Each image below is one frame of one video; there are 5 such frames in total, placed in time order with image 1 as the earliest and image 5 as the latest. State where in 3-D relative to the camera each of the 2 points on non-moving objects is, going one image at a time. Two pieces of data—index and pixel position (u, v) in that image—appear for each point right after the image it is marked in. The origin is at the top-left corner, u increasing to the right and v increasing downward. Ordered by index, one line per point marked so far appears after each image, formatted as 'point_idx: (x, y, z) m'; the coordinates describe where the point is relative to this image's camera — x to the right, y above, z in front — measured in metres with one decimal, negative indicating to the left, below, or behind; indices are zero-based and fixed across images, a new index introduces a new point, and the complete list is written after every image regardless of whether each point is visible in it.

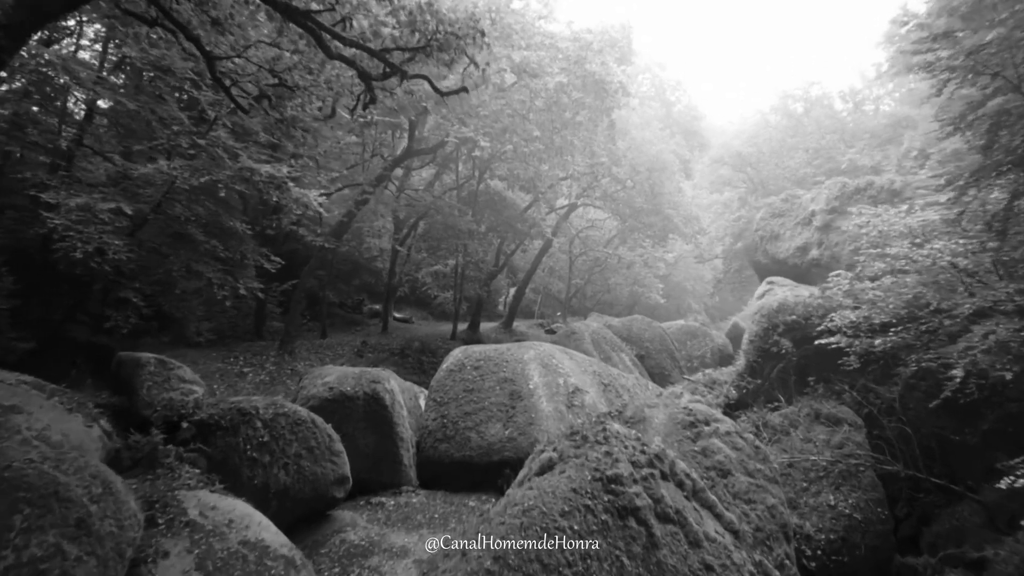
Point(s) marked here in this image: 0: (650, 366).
0: (+2.9, -1.6, +18.0) m
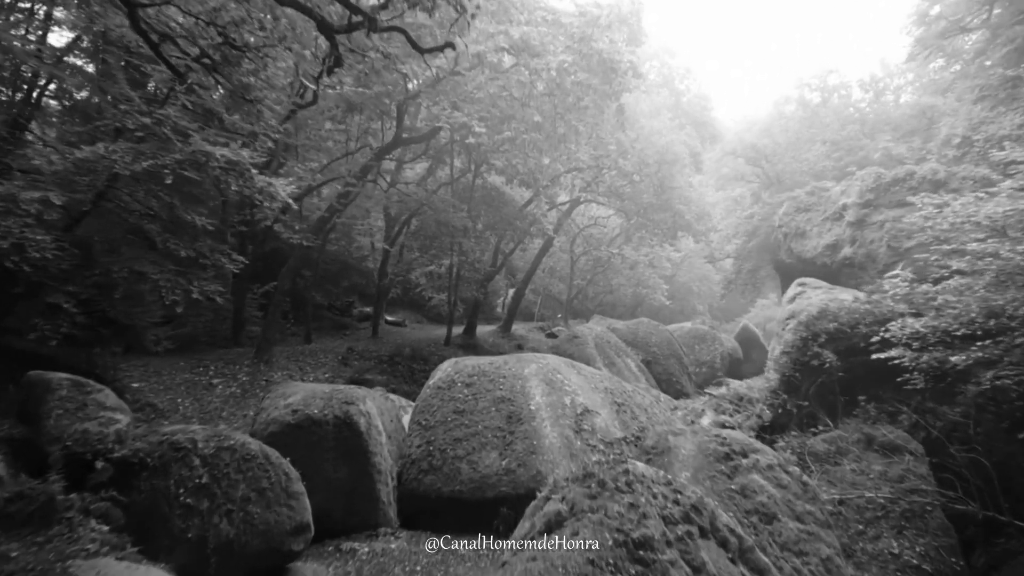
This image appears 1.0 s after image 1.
0: (+2.9, -1.7, +17.0) m
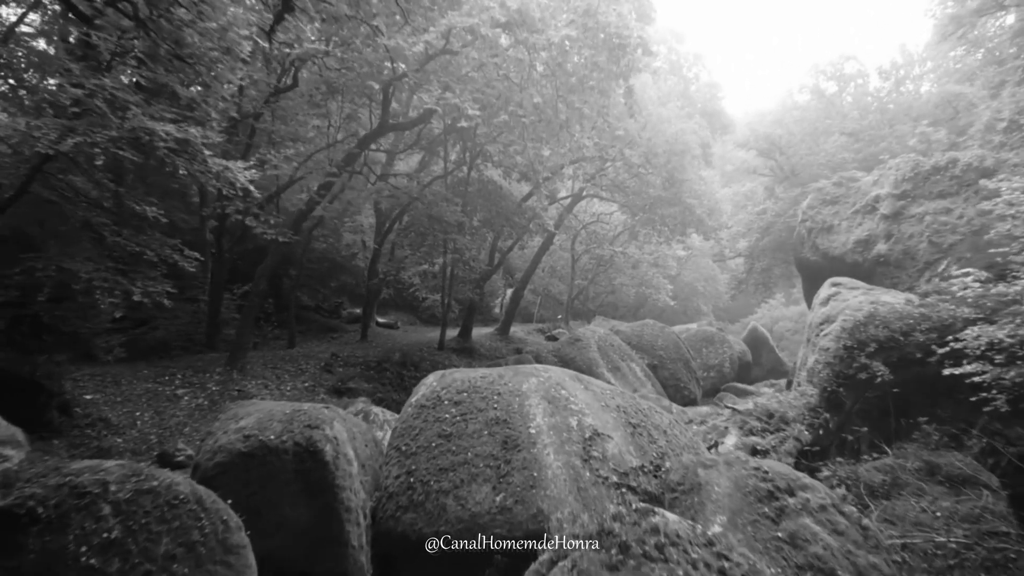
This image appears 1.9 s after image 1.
0: (+2.8, -1.7, +16.0) m
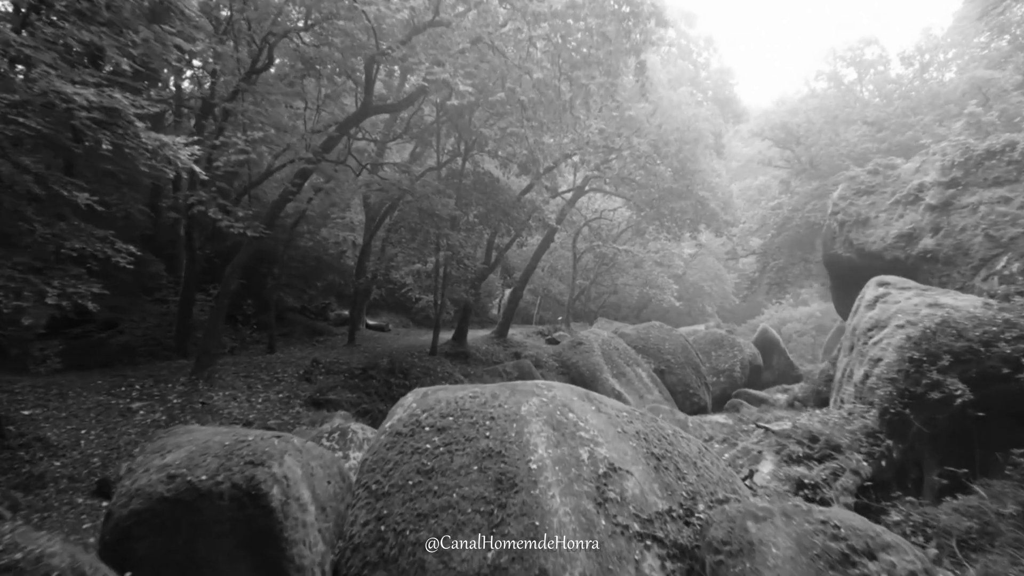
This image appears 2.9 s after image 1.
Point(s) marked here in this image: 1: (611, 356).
0: (+2.8, -1.7, +15.0) m
1: (+1.6, -1.1, +14.4) m
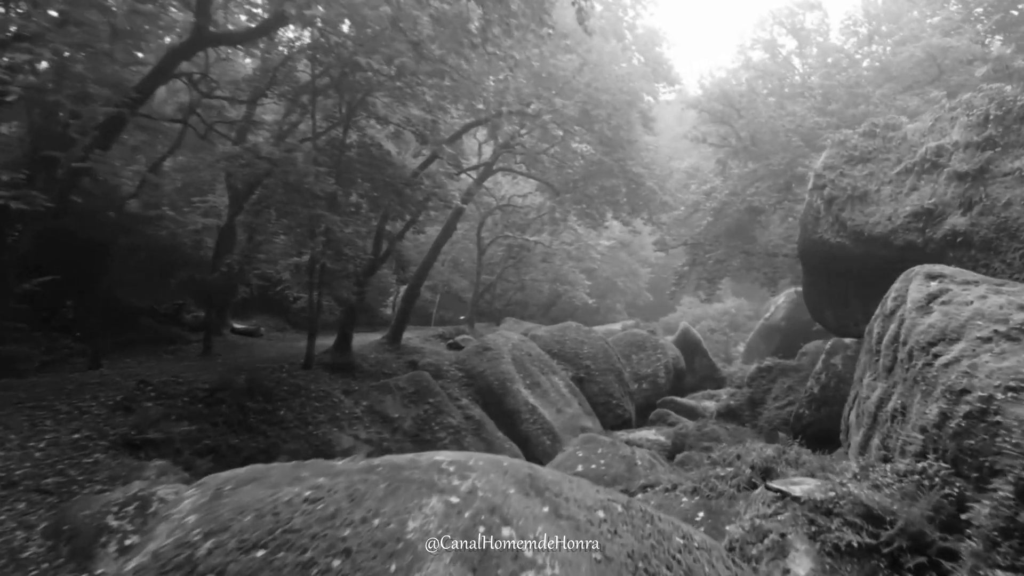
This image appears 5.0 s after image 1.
0: (+1.2, -1.6, +13.1) m
1: (+0.2, -1.1, +12.3) m
